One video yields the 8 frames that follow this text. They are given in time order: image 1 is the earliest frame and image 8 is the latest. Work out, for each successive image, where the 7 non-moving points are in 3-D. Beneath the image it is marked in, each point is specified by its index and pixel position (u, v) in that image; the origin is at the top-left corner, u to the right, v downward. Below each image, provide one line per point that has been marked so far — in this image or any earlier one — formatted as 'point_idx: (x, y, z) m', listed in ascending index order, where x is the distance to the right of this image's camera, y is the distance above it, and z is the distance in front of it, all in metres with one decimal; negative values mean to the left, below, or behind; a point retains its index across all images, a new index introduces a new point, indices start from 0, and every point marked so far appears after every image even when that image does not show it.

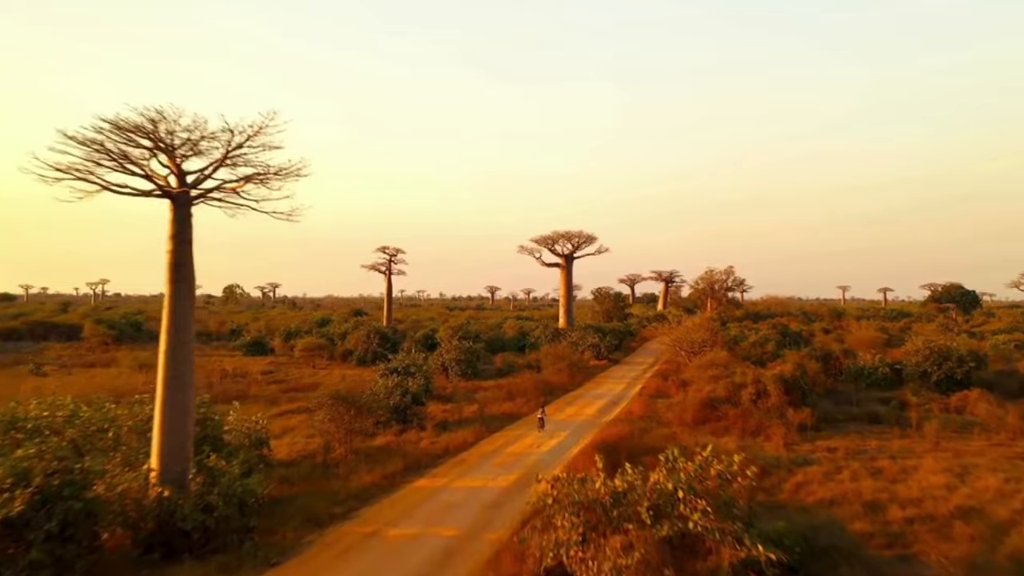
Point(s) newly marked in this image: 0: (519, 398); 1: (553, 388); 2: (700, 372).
0: (+0.1, -1.6, +16.9) m
1: (+0.7, -1.6, +19.2) m
2: (+3.0, -1.3, +18.2) m
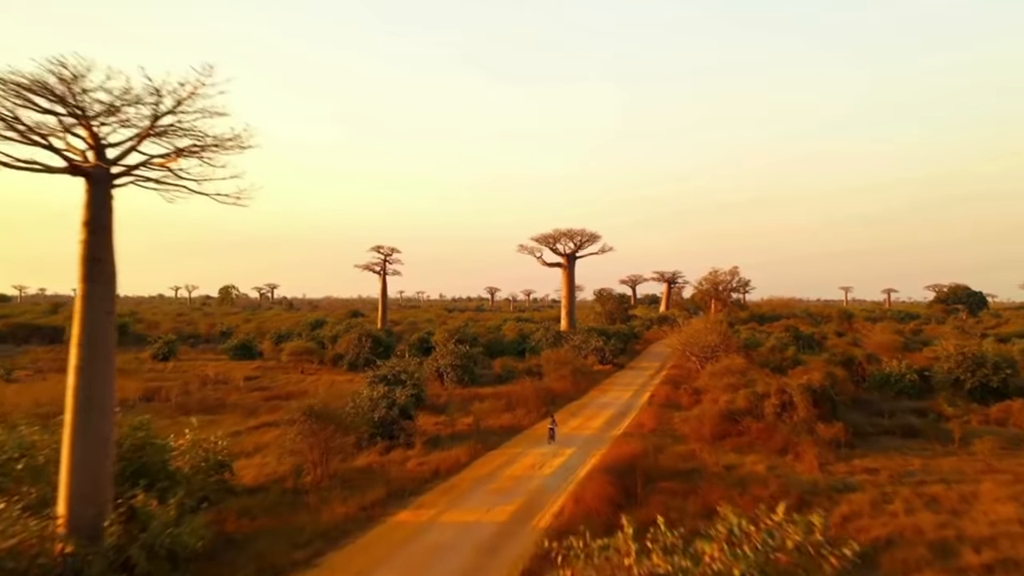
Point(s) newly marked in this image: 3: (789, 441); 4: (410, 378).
0: (+0.1, -1.6, +15.5) m
1: (+0.7, -1.7, +17.8) m
2: (+2.9, -1.3, +16.8) m
3: (+2.9, -1.6, +12.0) m
4: (-1.5, -1.3, +16.8) m
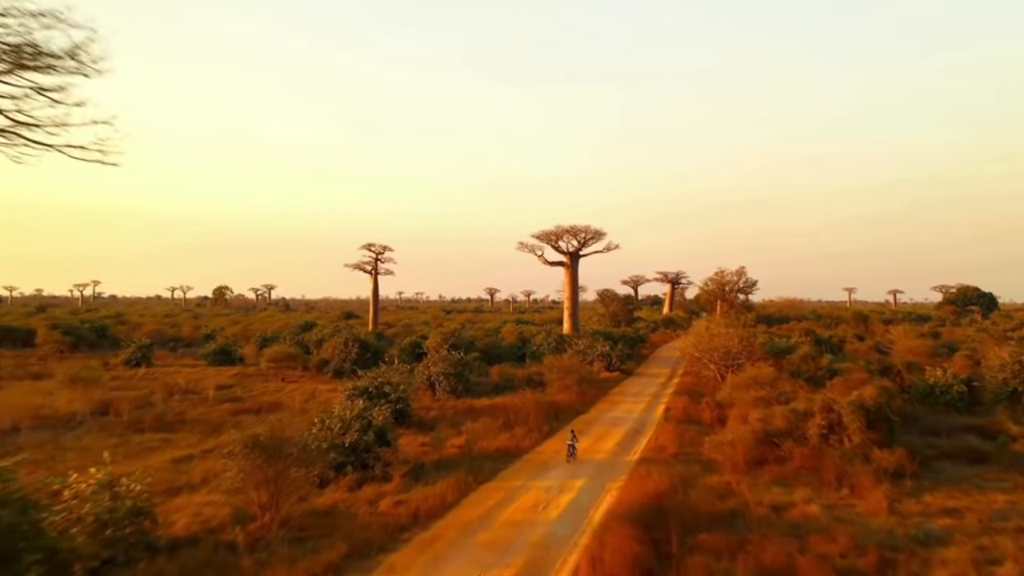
0: (+0.1, -1.6, +13.5) m
1: (+0.7, -1.7, +15.8) m
2: (+2.9, -1.3, +14.8) m
3: (+2.9, -1.6, +10.0) m
4: (-1.5, -1.3, +14.8) m
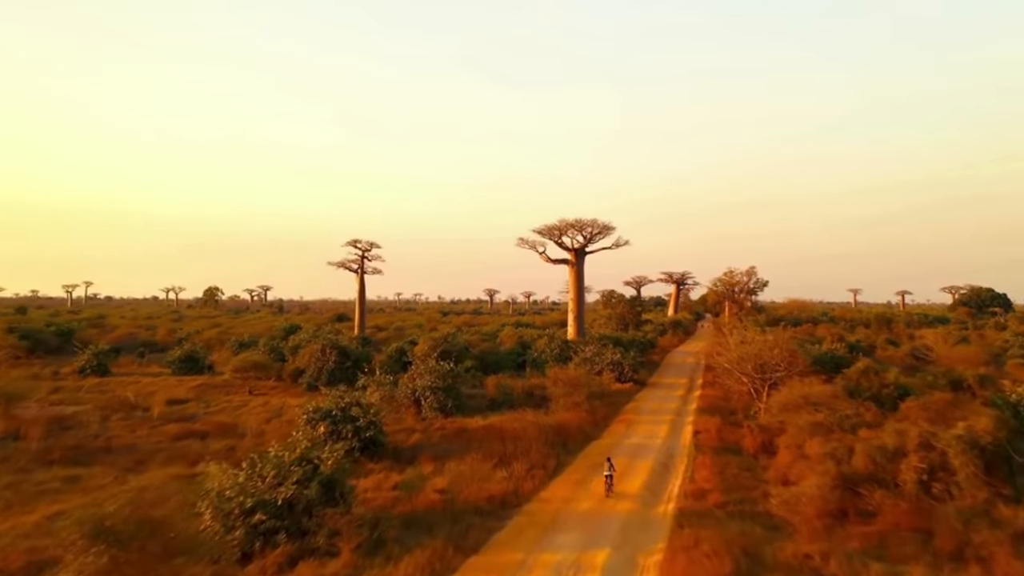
0: (0.0, -1.6, +10.8) m
1: (+0.6, -1.6, +13.1) m
2: (+2.9, -1.3, +12.1) m
3: (+2.8, -1.6, +7.3) m
4: (-1.5, -1.3, +12.1) m
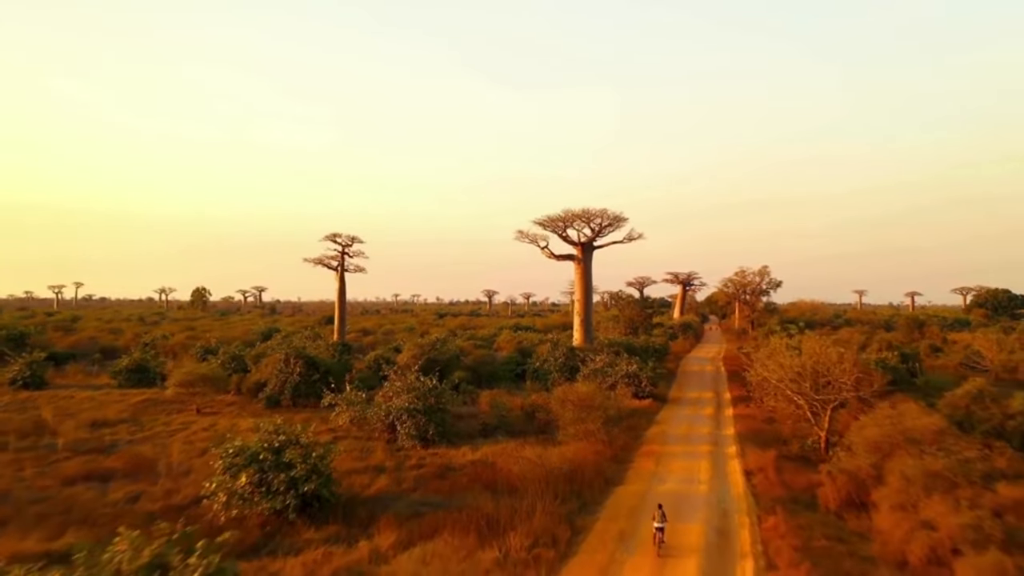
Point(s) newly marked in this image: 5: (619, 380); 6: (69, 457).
0: (0.0, -1.6, +7.6) m
1: (+0.6, -1.6, +9.9) m
2: (+2.9, -1.3, +8.8) m
3: (+2.8, -1.5, +4.1) m
4: (-1.6, -1.3, +8.9) m
5: (+1.7, -1.4, +17.7) m
6: (-4.6, -1.7, +12.1) m
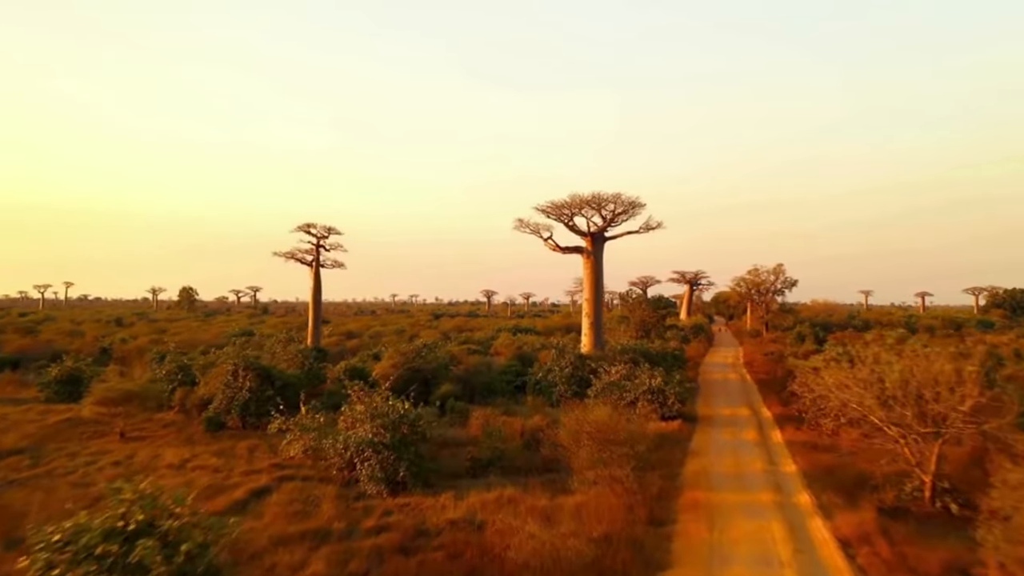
0: (0.0, -1.5, +4.3) m
1: (+0.6, -1.6, +6.7) m
2: (+2.8, -1.3, +5.6) m
3: (+2.8, -1.5, +0.9) m
4: (-1.6, -1.2, +5.6) m
5: (+1.6, -1.4, +14.5) m
6: (-4.7, -1.7, +8.9) m
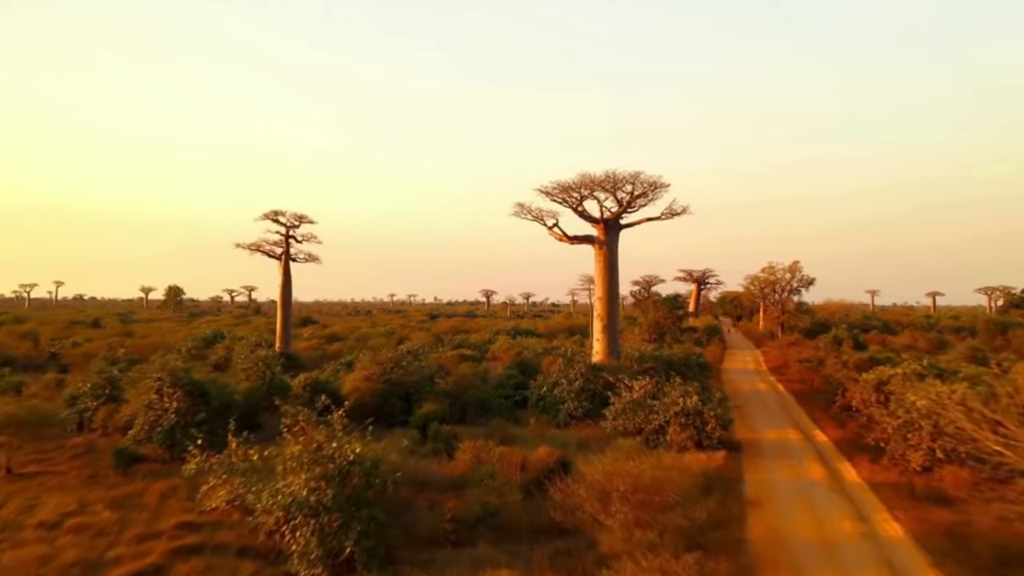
0: (0.0, -1.5, +1.3) m
1: (+0.6, -1.5, +3.6) m
2: (+2.8, -1.2, +2.6) m
3: (+2.8, -1.4, -2.2) m
4: (-1.6, -1.2, +2.6) m
5: (+1.6, -1.3, +11.4) m
6: (-4.7, -1.6, +5.8) m
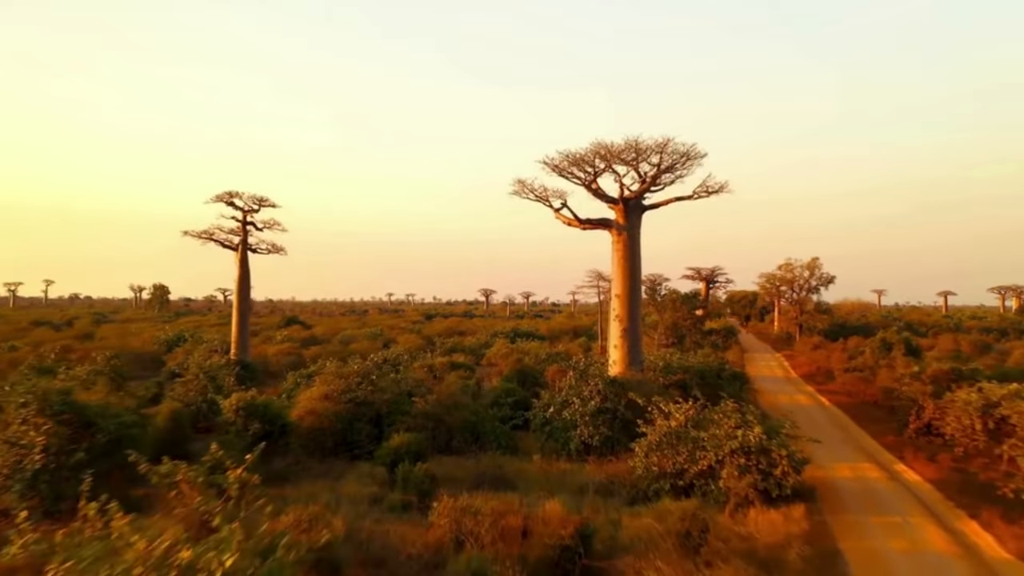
0: (0.0, -1.4, -1.9) m
1: (+0.6, -1.5, +0.5) m
2: (+2.8, -1.1, -0.6) m
3: (+2.8, -1.4, -5.3) m
4: (-1.6, -1.1, -0.6) m
5: (+1.6, -1.2, +8.3) m
6: (-4.7, -1.6, +2.7) m
